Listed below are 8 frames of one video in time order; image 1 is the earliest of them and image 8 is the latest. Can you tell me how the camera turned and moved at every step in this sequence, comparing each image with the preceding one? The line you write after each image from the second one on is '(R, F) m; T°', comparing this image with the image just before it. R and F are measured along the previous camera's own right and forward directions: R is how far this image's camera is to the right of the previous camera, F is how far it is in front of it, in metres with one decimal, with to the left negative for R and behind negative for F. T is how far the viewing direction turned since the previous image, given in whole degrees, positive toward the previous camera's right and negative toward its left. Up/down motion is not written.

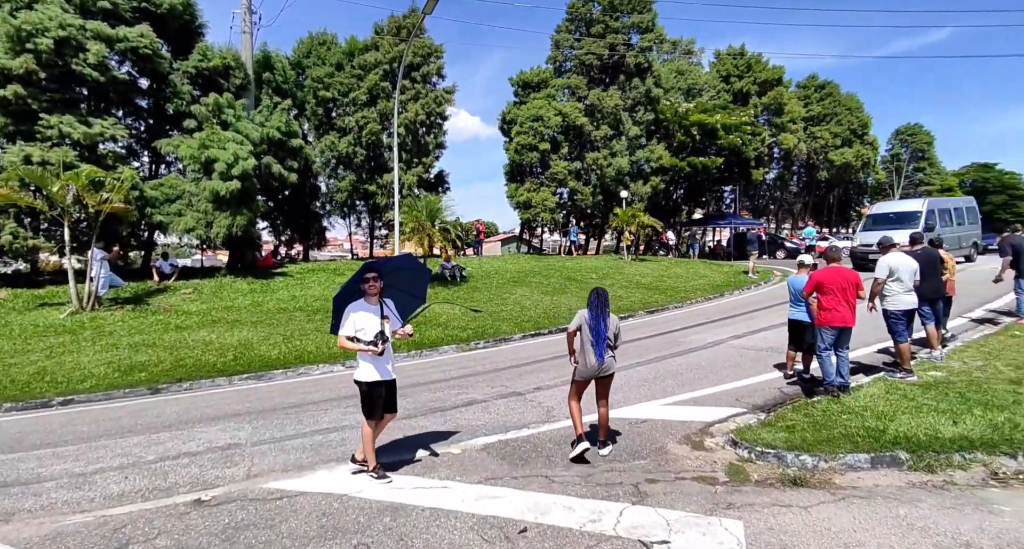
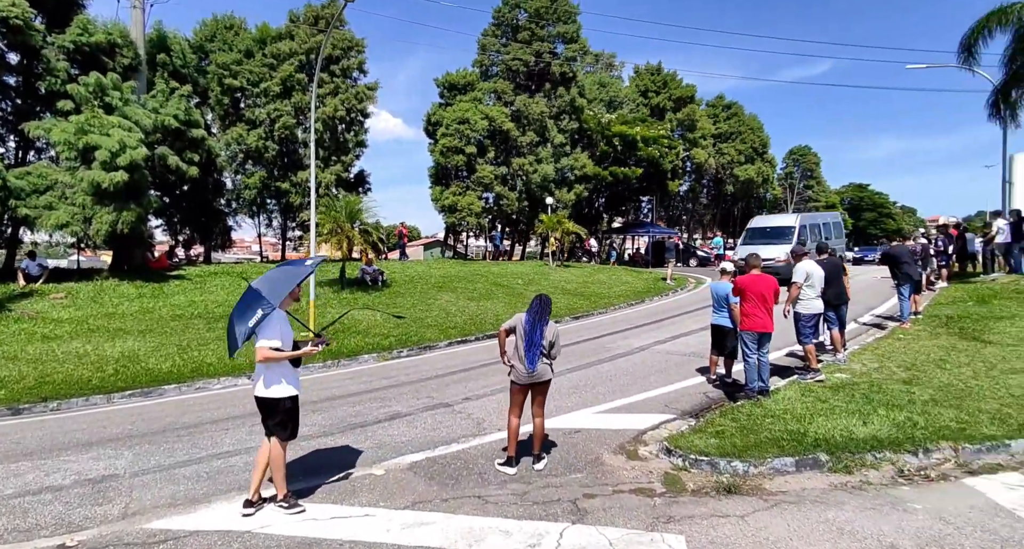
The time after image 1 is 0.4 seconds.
(-0.1, +0.3) m; +9°
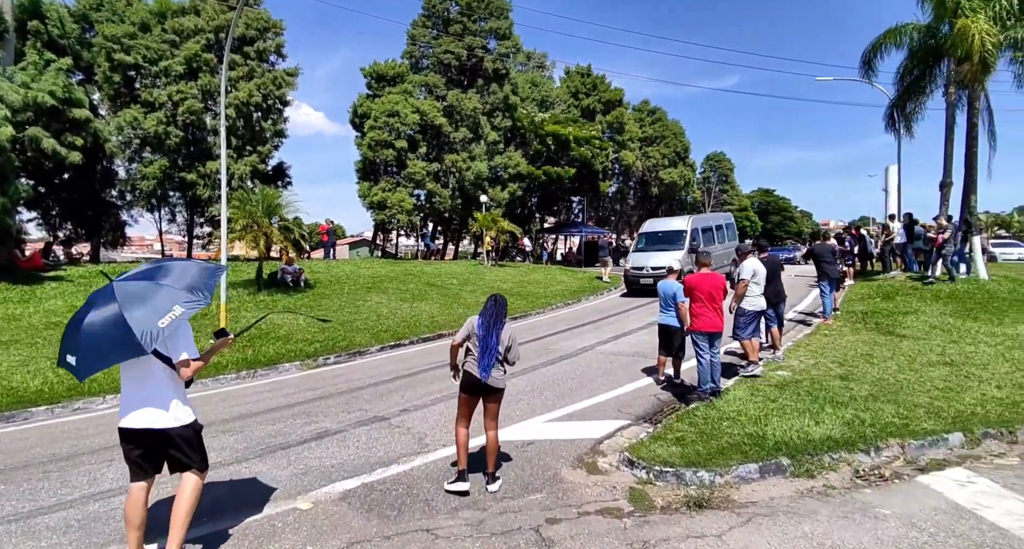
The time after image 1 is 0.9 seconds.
(-0.2, +0.5) m; +8°
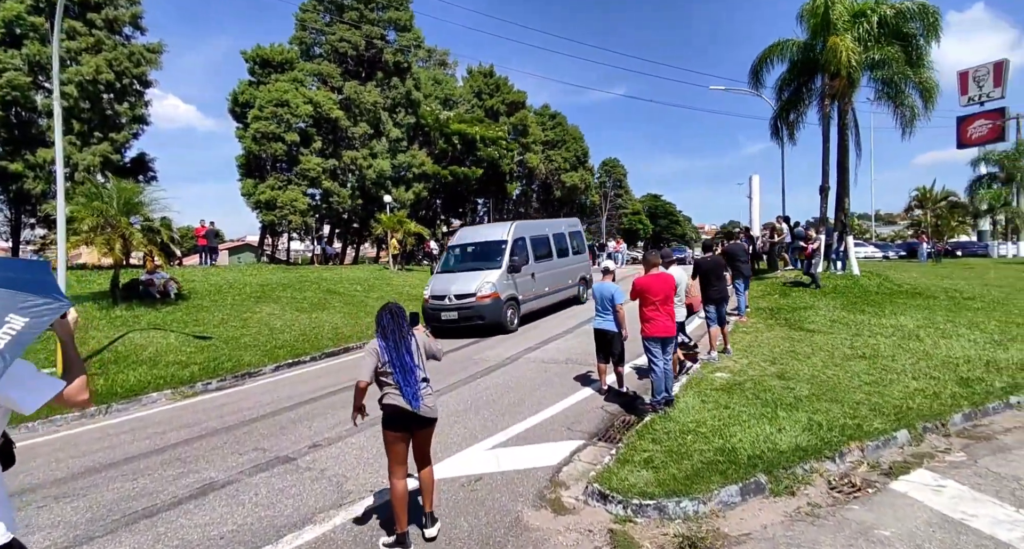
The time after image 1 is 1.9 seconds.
(-0.4, +0.9) m; +11°
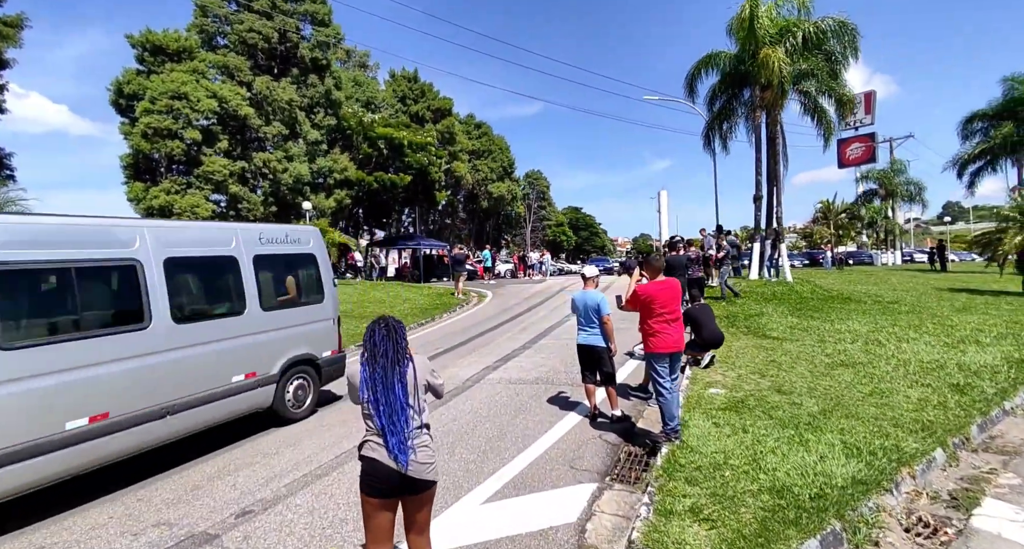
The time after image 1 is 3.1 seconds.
(-0.6, +1.1) m; +9°
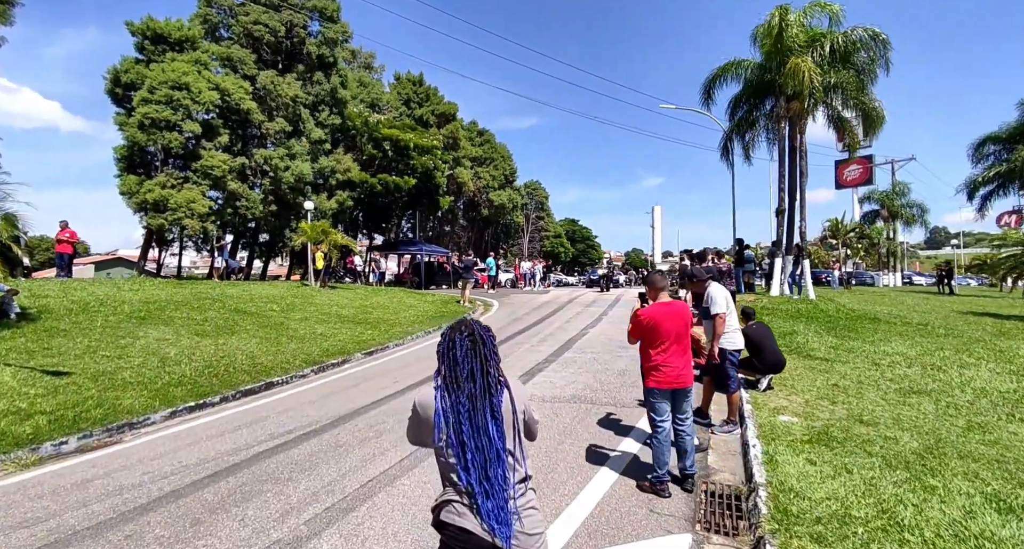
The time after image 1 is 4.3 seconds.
(-0.7, +0.8) m; +1°
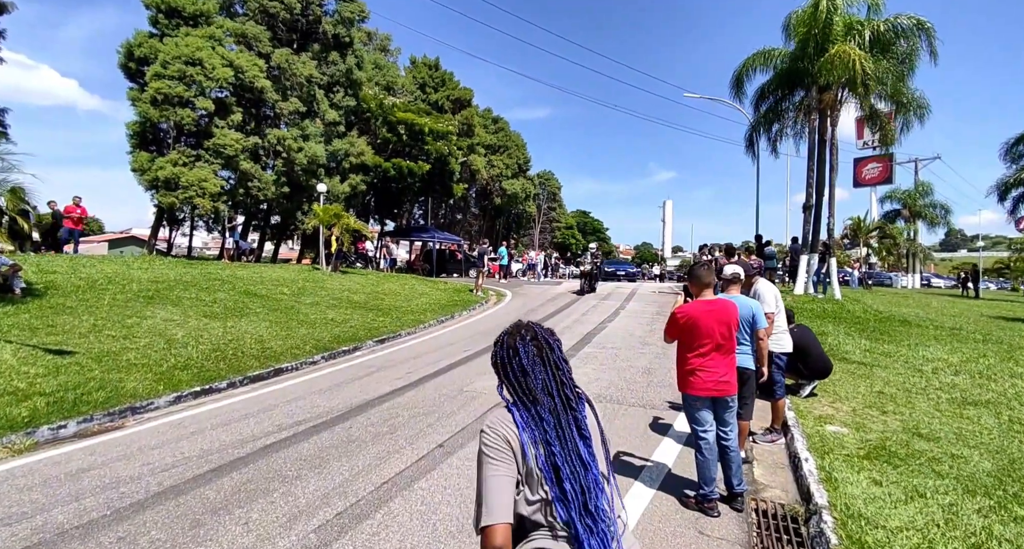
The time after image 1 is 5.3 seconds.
(-0.2, +0.5) m; -1°
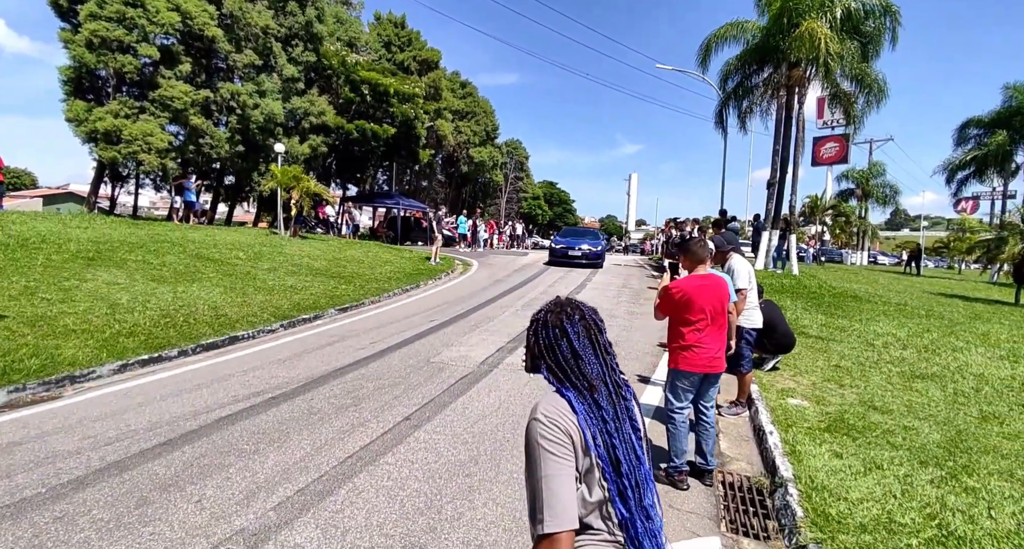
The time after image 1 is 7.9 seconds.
(-0.1, +0.2) m; +4°
